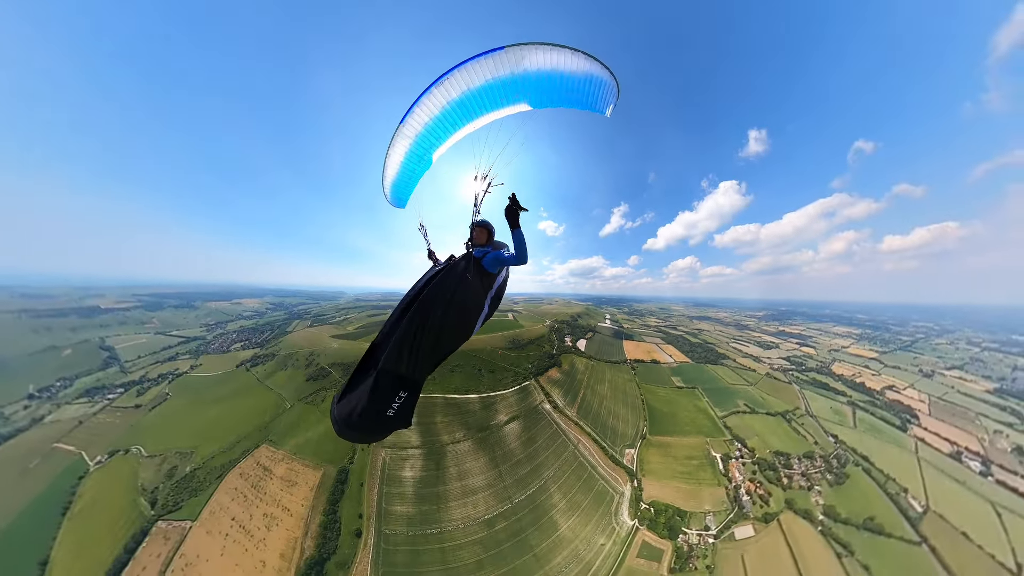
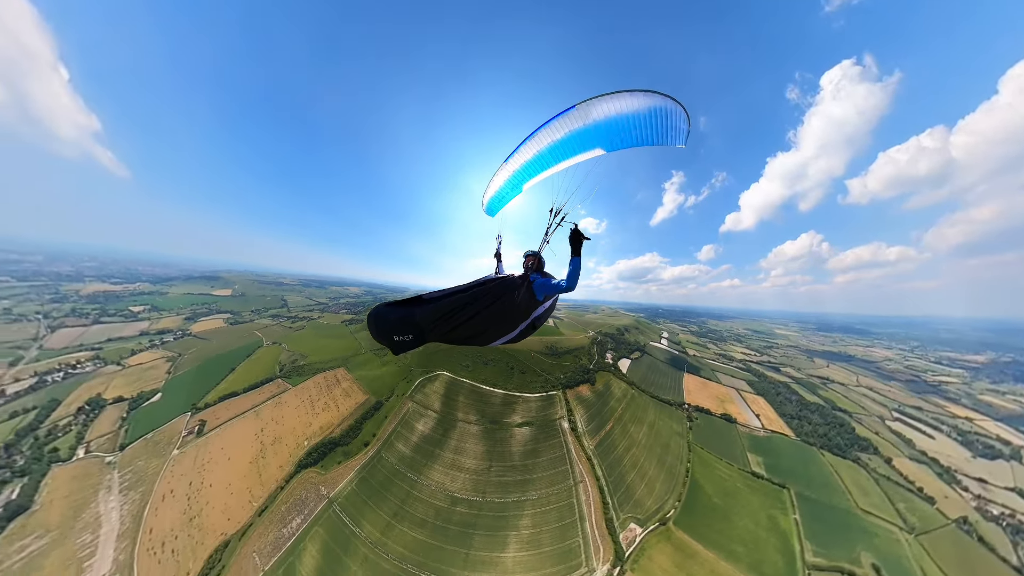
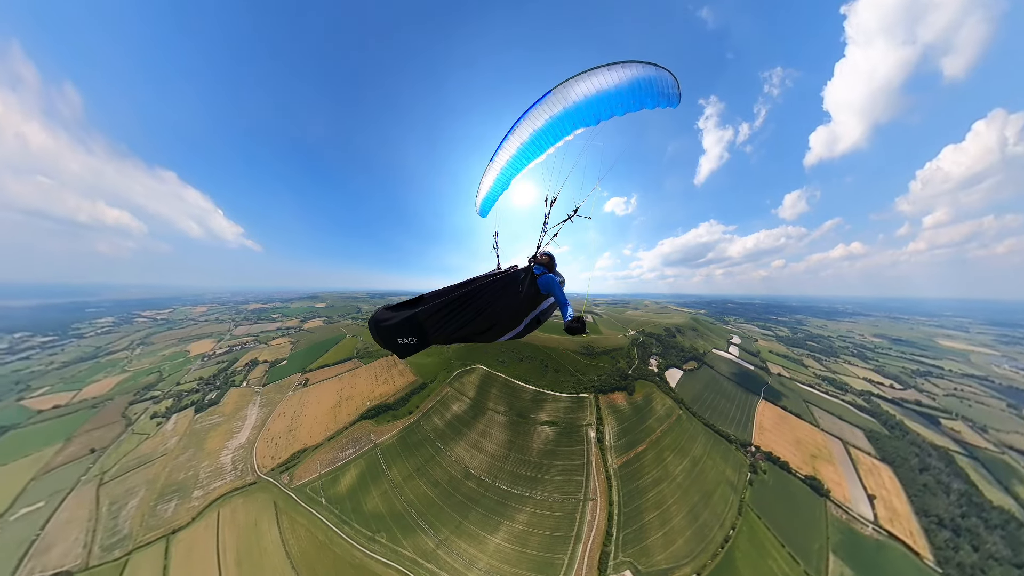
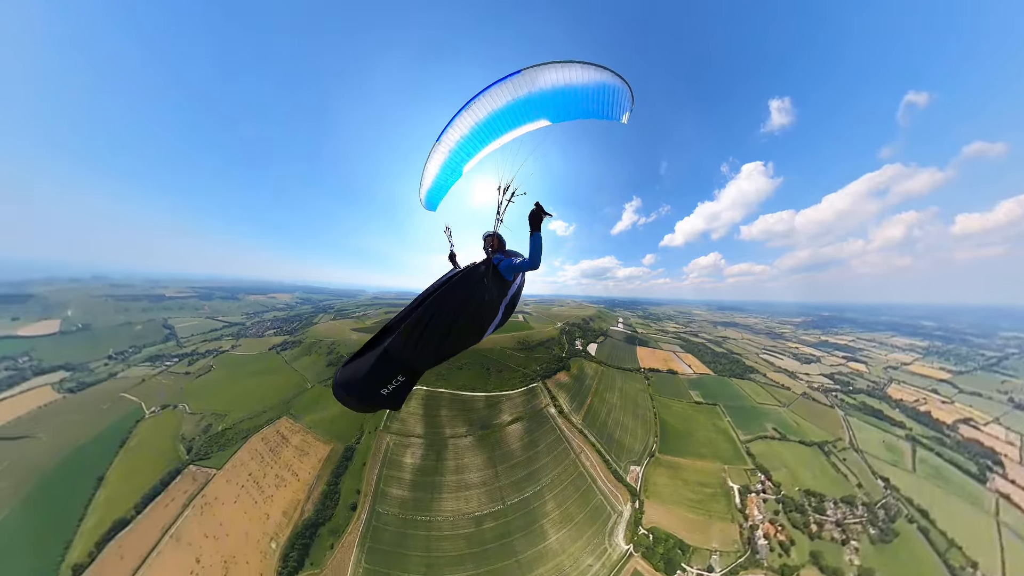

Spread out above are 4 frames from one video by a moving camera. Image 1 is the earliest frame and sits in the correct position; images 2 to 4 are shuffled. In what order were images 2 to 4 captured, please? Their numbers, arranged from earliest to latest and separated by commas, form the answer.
4, 2, 3
